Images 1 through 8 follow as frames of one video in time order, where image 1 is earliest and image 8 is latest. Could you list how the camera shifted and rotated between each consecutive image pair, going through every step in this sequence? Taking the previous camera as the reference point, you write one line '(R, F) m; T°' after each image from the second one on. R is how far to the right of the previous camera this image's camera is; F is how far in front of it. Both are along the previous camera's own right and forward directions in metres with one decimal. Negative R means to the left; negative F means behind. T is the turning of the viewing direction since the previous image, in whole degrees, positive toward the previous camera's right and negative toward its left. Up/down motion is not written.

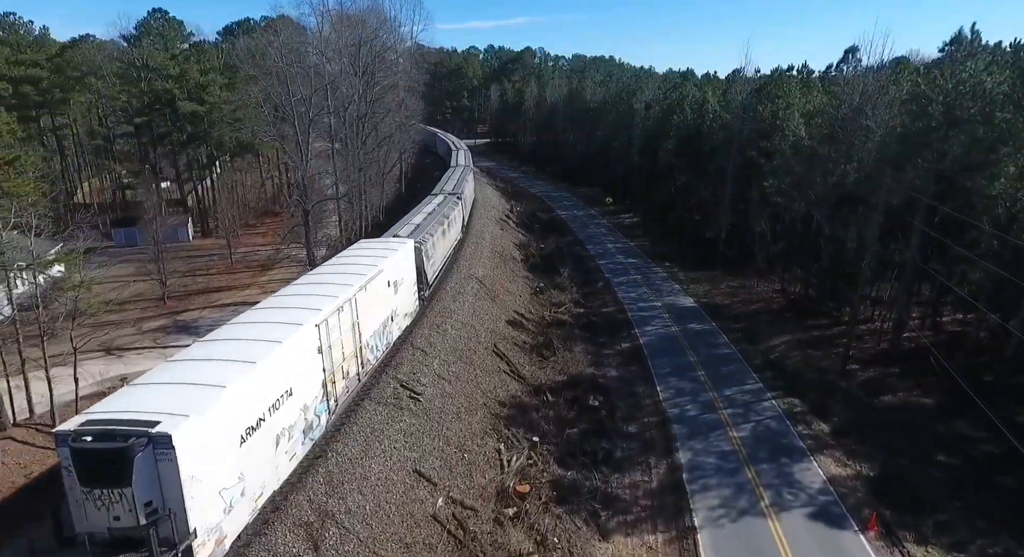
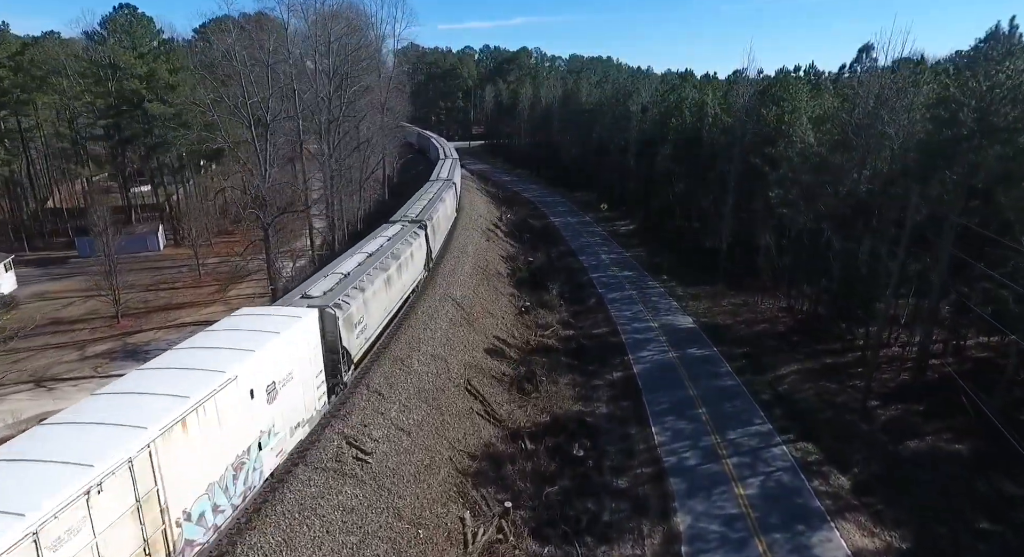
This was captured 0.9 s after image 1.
(+0.6, +2.6) m; 0°
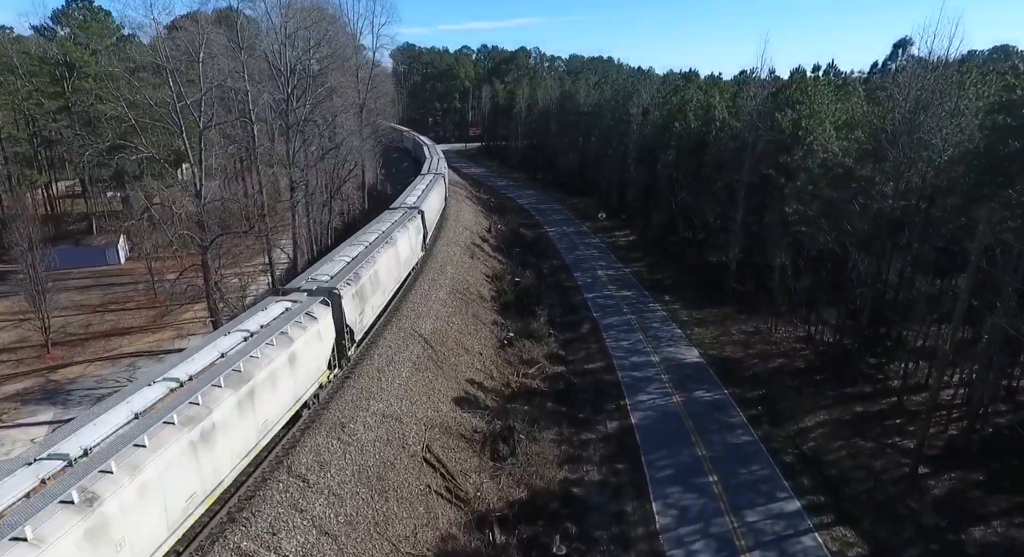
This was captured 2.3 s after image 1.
(+0.7, +3.7) m; 0°
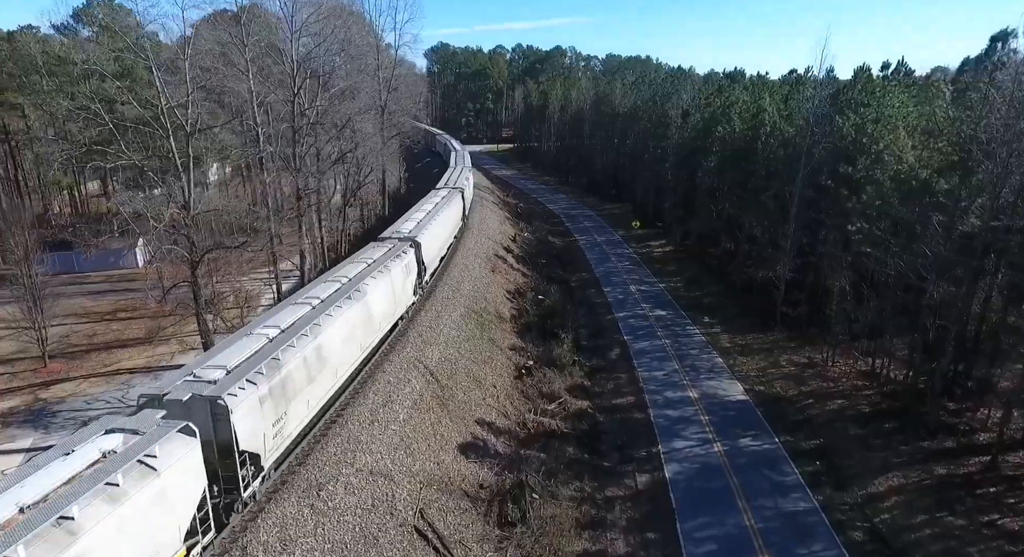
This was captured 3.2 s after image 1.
(+0.4, +2.8) m; -3°
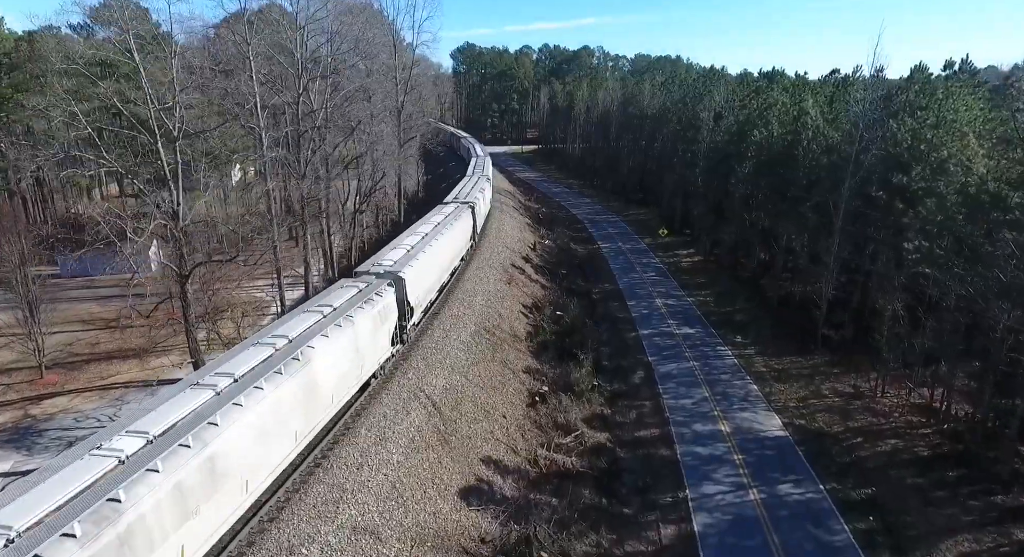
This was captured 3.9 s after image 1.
(+0.3, +2.0) m; -2°
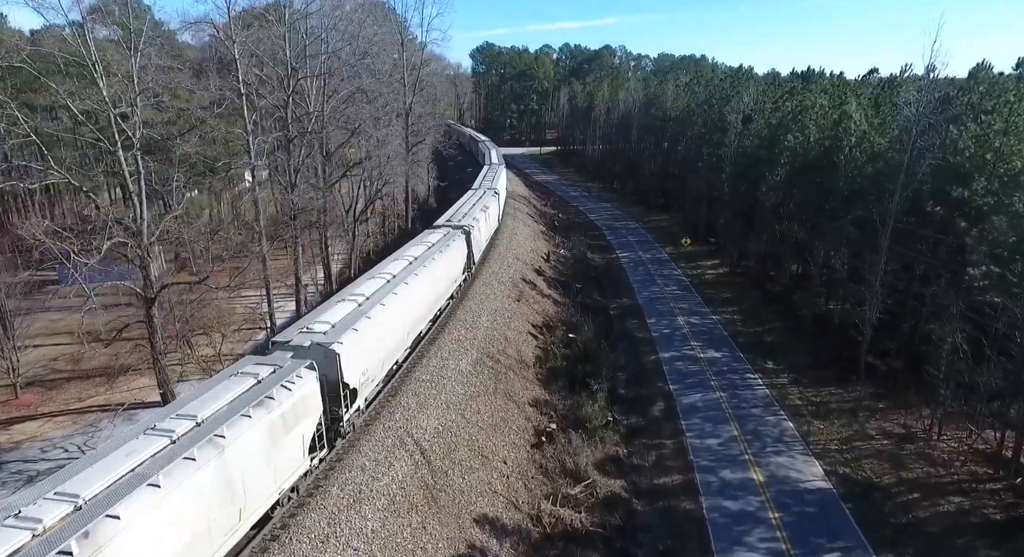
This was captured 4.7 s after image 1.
(+0.4, +2.3) m; -2°
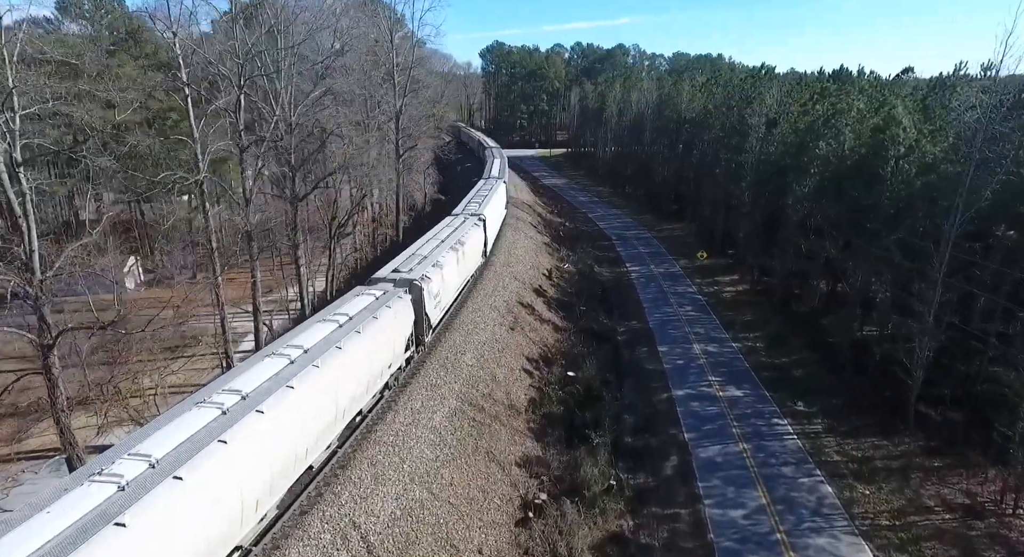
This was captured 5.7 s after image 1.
(+0.7, +3.2) m; -1°
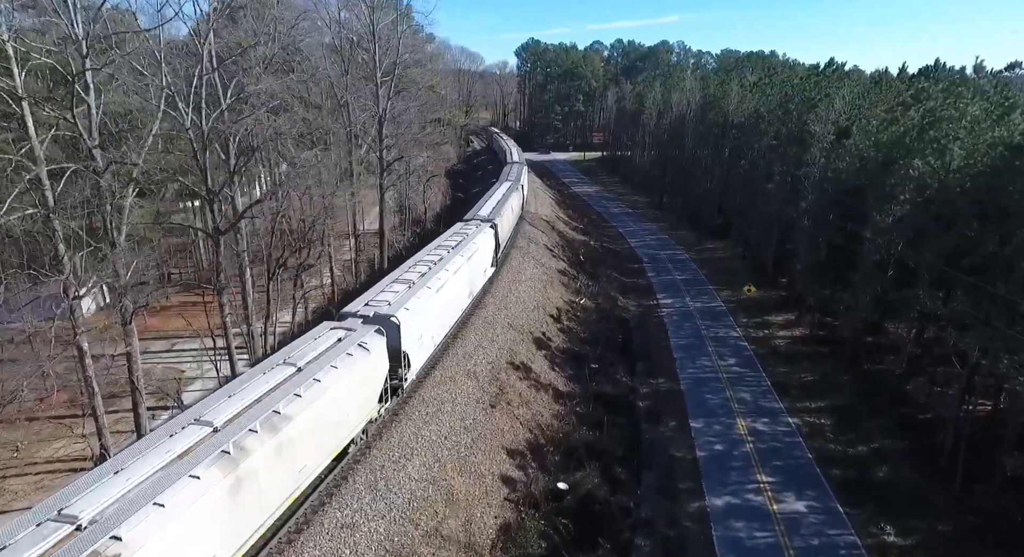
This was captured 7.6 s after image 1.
(+1.4, +6.1) m; -3°
